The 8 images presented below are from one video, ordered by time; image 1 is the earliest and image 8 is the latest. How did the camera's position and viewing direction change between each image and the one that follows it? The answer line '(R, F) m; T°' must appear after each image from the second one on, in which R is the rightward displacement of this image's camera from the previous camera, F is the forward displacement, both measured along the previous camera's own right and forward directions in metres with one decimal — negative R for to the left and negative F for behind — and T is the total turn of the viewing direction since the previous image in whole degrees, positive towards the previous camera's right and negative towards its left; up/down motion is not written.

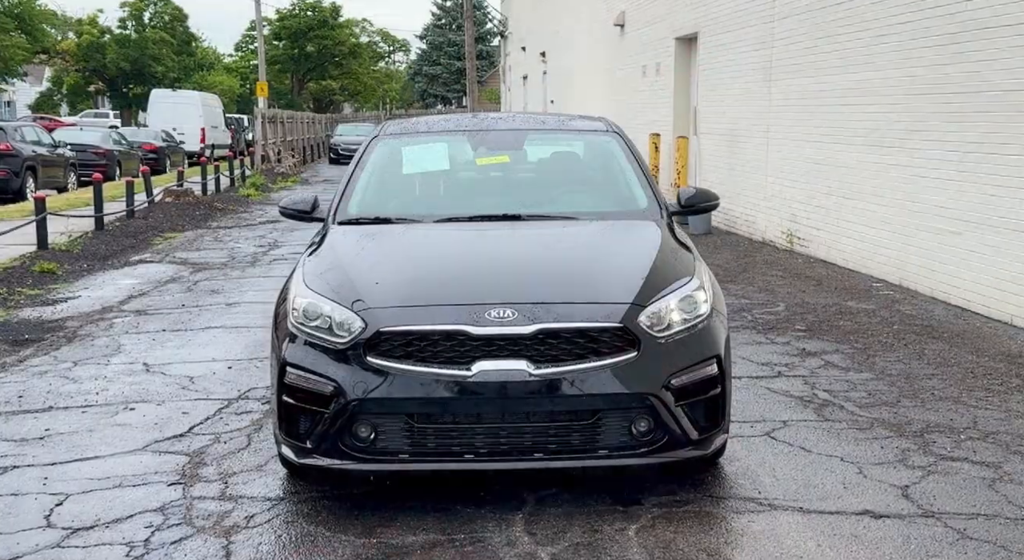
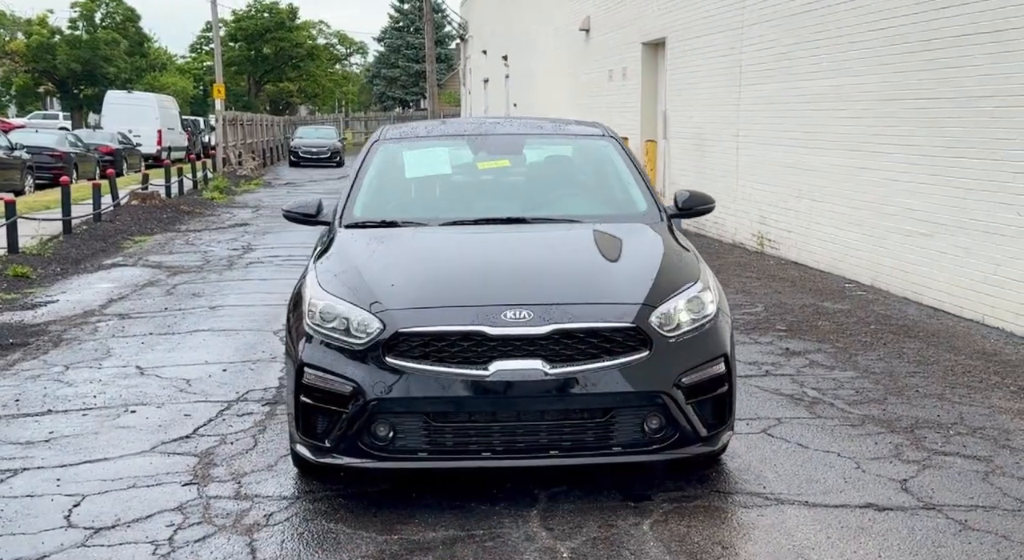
(-0.2, -0.1) m; +2°
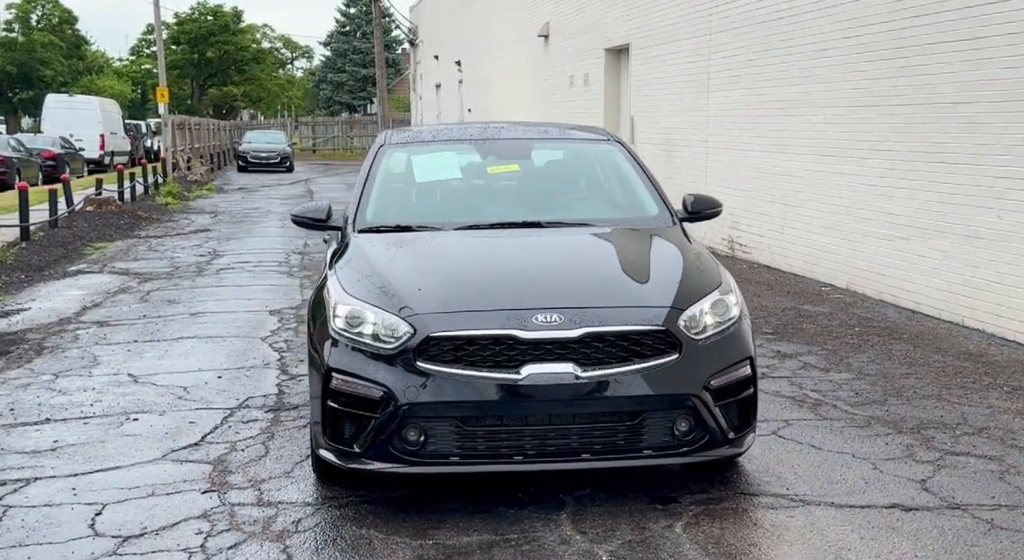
(-0.3, 0.0) m; +3°
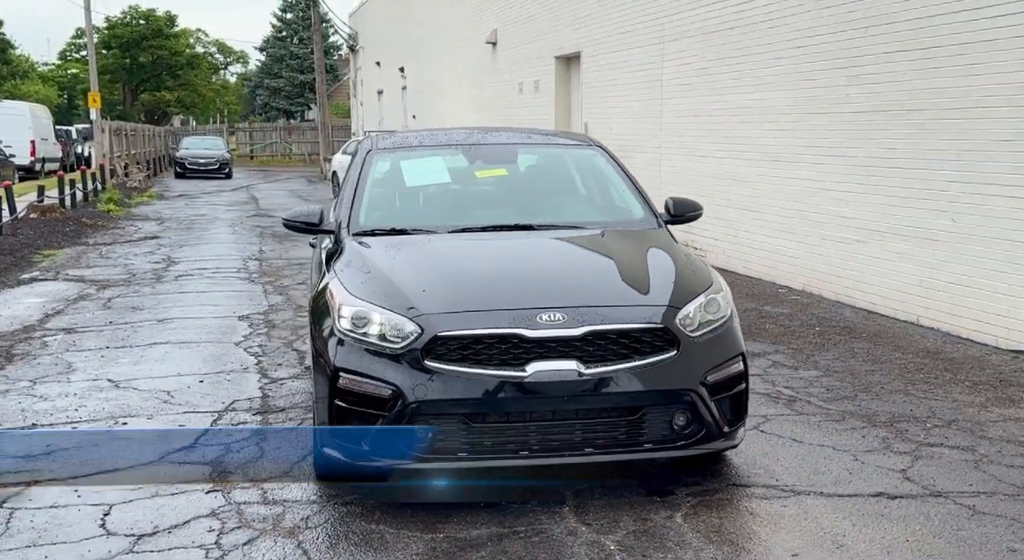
(-0.2, -0.1) m; +3°
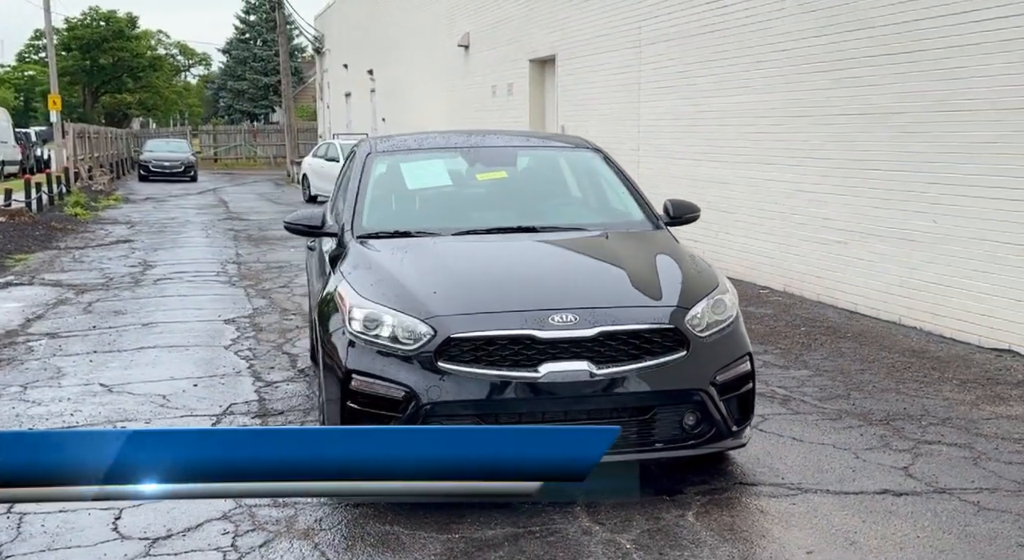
(-0.2, 0.0) m; +2°
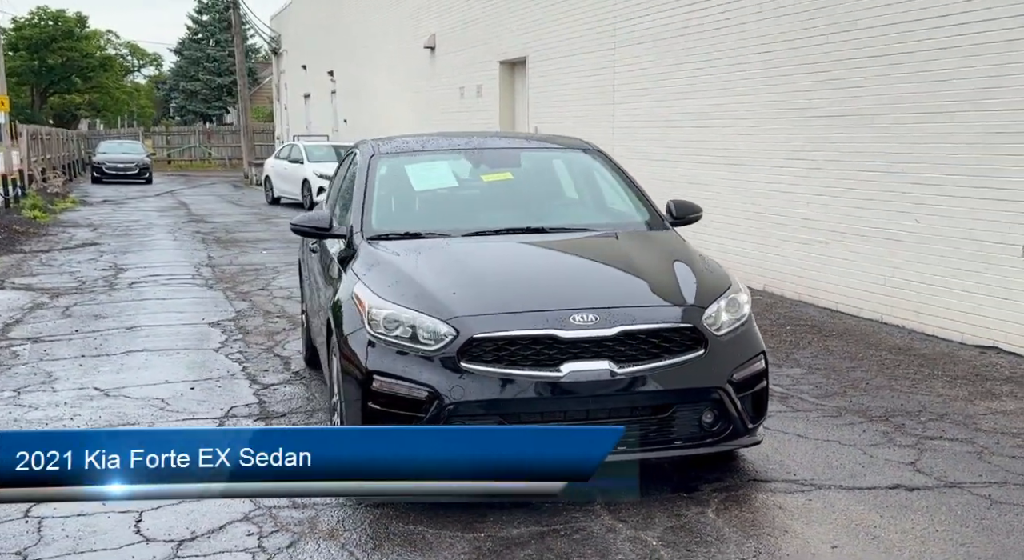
(-0.2, 0.0) m; +2°
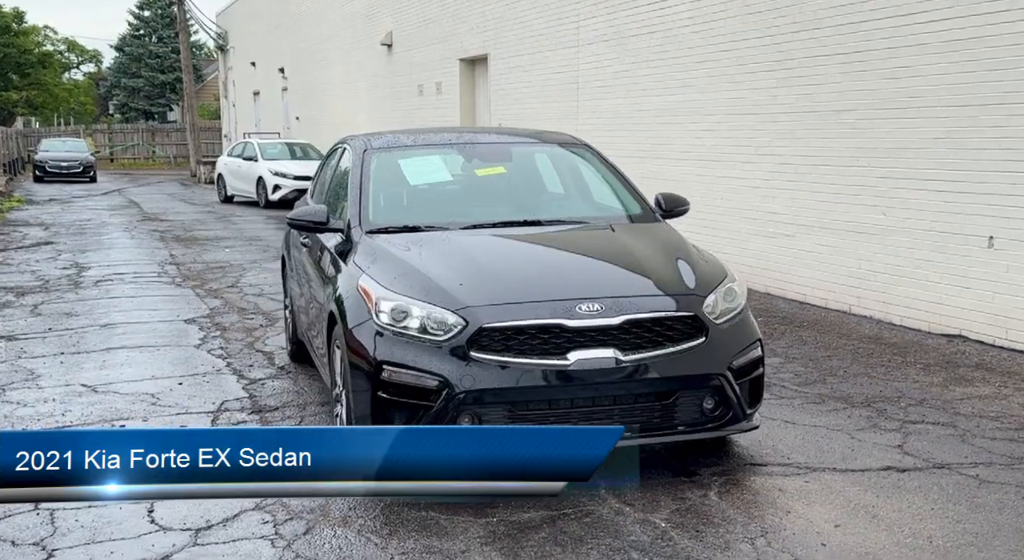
(-0.2, -0.1) m; +3°
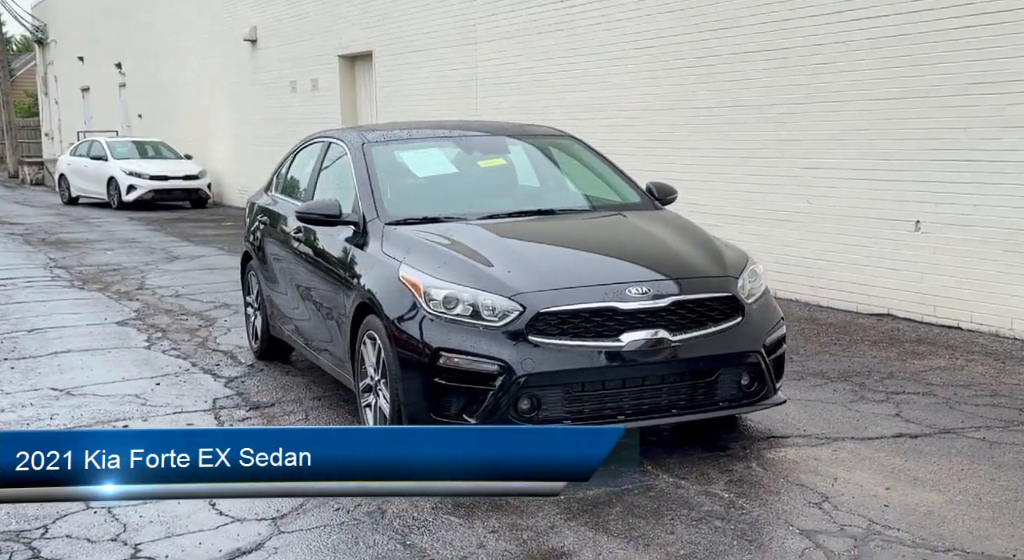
(-0.8, -0.1) m; +8°
